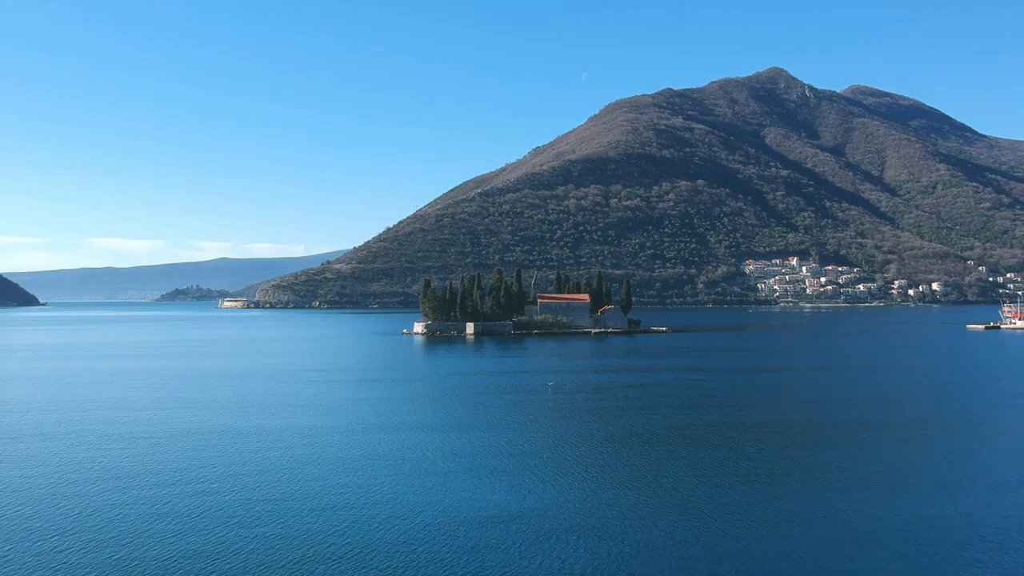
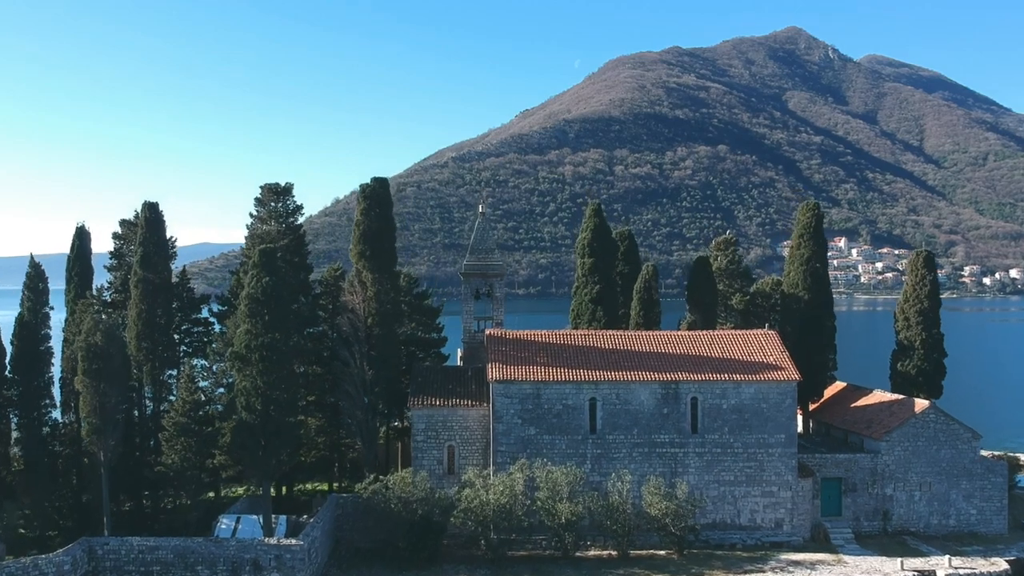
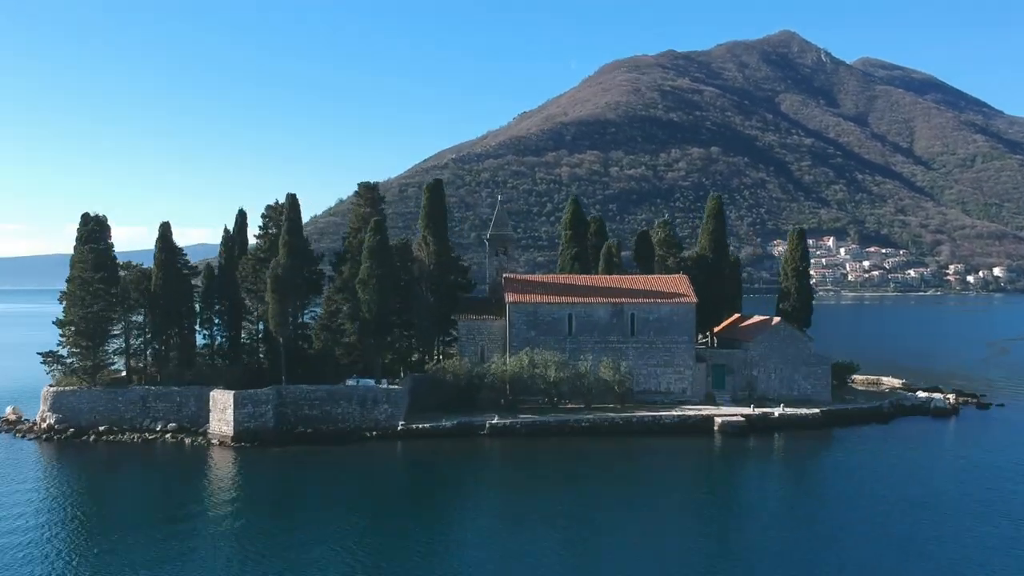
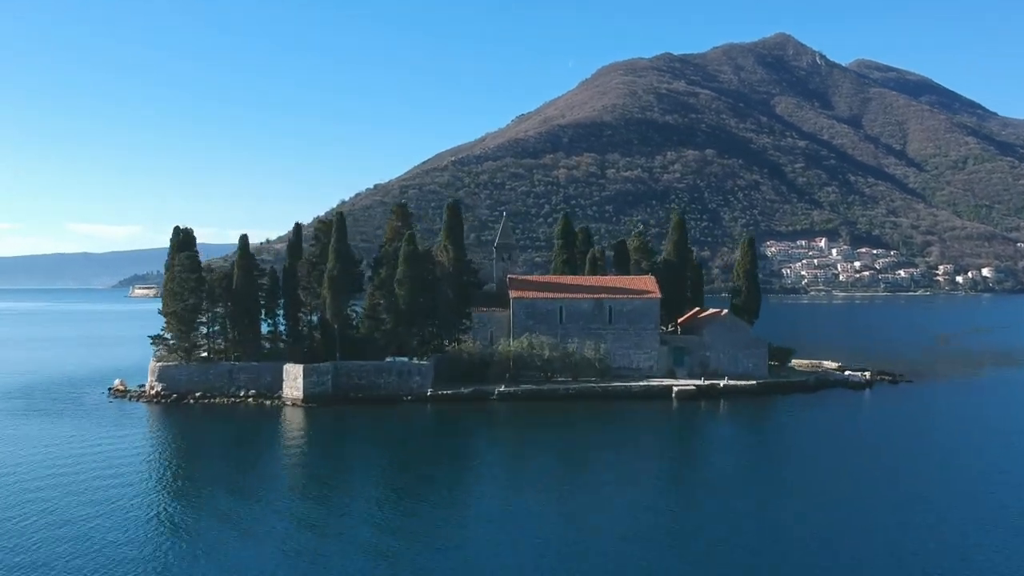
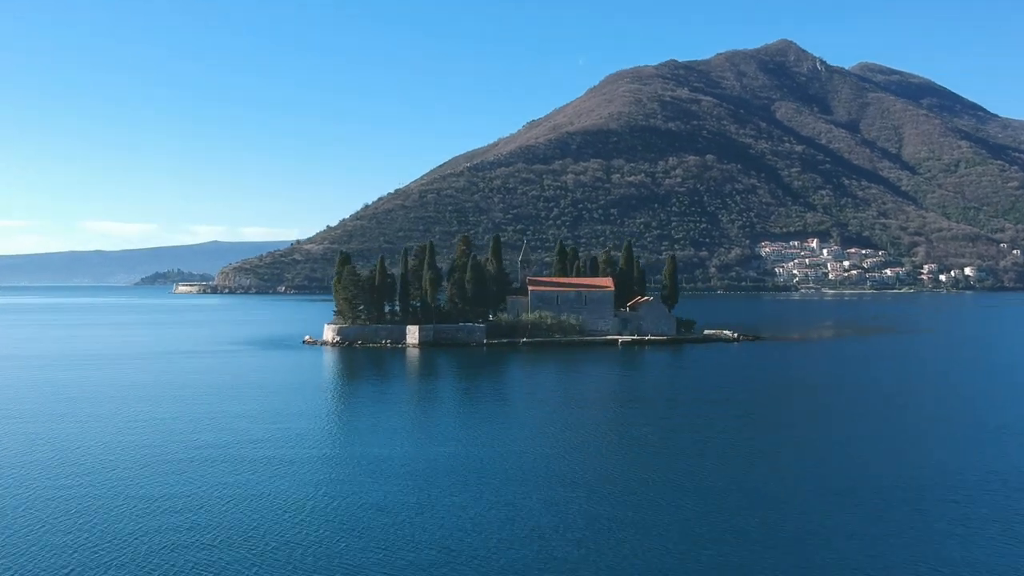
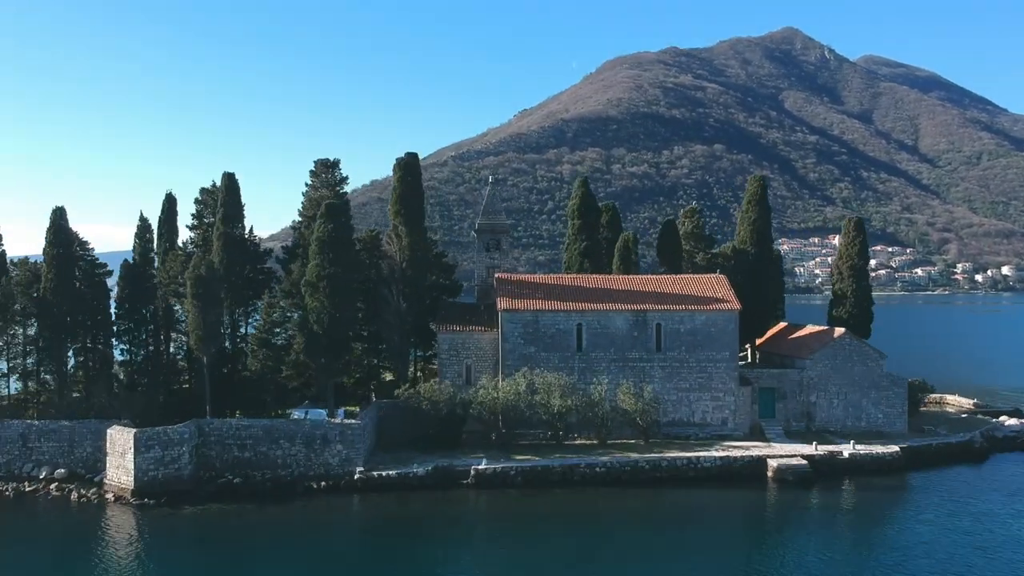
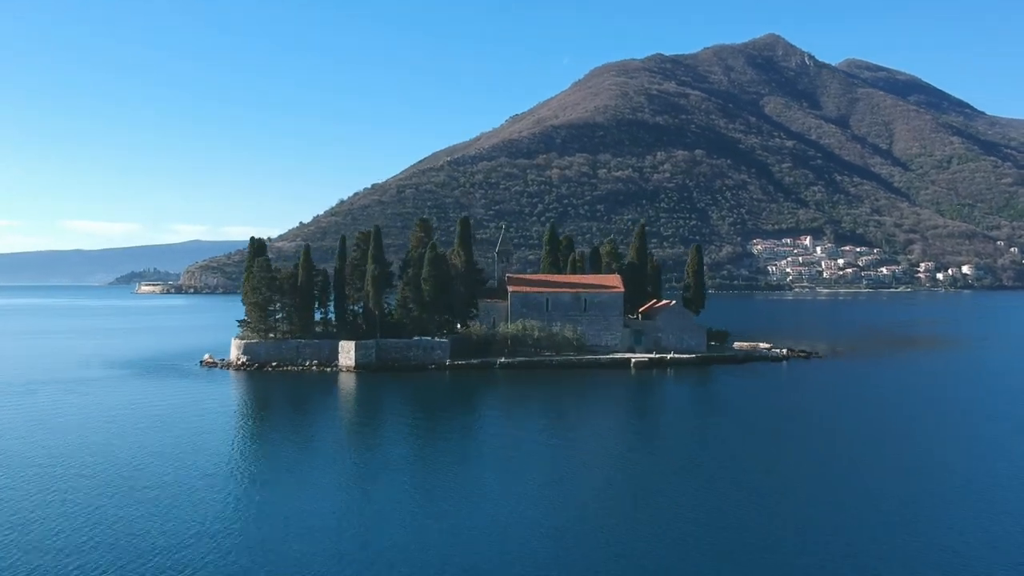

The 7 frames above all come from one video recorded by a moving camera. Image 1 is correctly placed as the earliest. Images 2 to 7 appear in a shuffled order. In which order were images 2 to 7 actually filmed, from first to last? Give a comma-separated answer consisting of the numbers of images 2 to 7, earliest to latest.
5, 7, 4, 3, 6, 2
